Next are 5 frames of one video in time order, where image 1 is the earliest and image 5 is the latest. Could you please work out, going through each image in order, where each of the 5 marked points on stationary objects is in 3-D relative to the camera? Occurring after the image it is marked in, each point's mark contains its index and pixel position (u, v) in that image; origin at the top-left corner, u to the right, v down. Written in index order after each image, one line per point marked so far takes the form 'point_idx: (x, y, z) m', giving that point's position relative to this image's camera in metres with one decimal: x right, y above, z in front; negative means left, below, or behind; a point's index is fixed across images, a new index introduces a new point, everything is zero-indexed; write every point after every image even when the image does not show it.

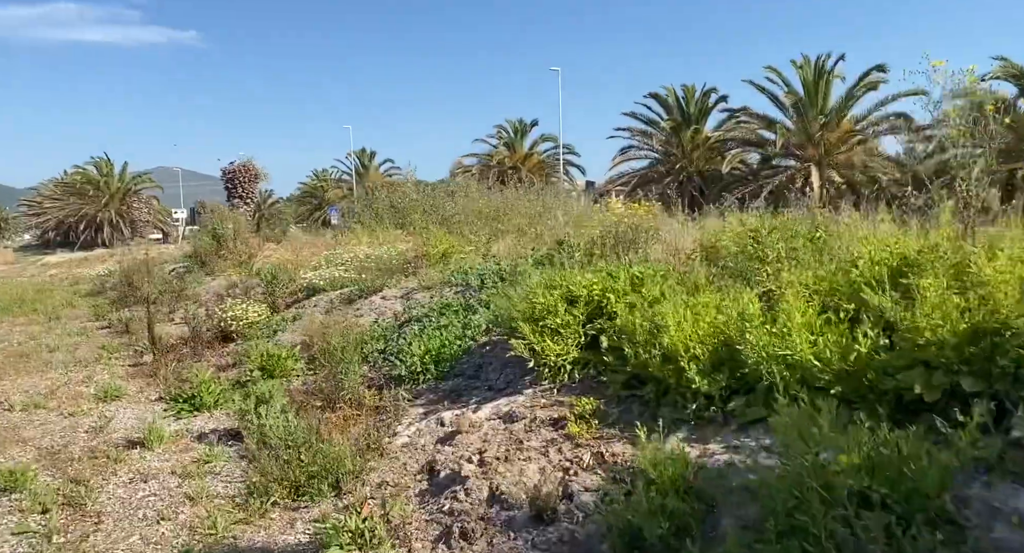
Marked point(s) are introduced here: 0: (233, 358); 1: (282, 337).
0: (-2.8, -0.9, +8.0) m
1: (-2.3, -0.7, +8.0) m
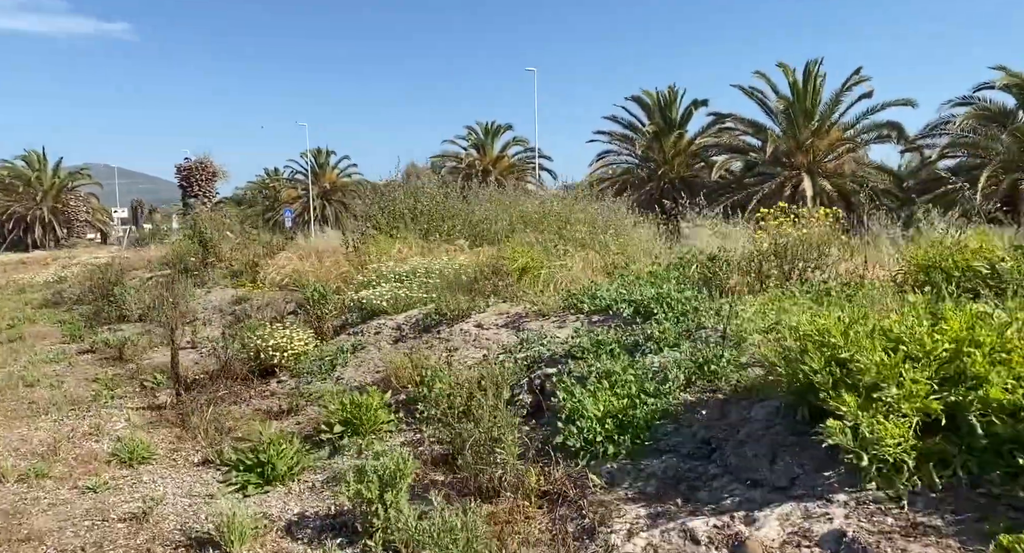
0: (-1.8, -1.1, +6.4) m
1: (-1.3, -0.9, +6.4) m
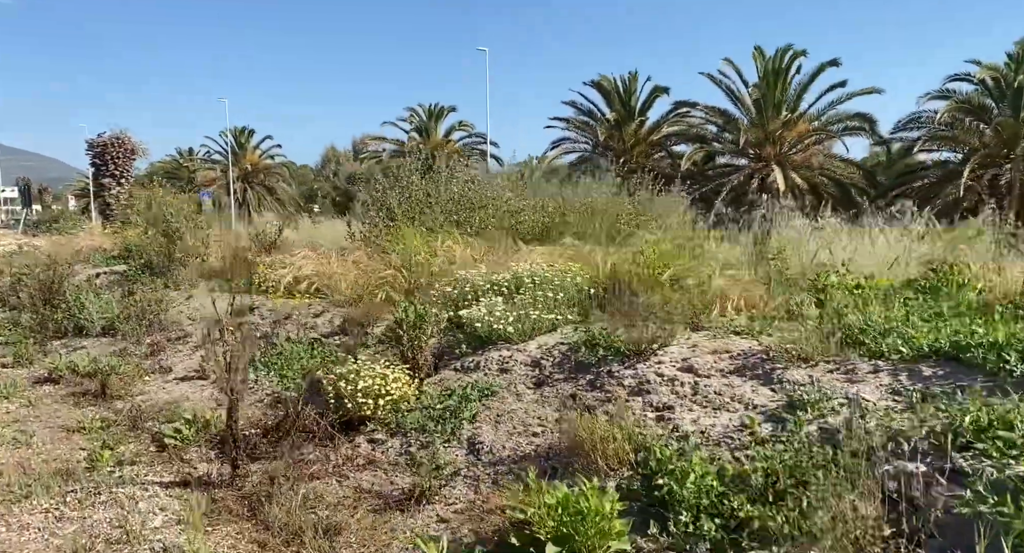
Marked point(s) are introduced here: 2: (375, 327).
0: (-0.6, -1.2, +4.4) m
1: (-0.1, -1.0, +4.5) m
2: (-1.2, -0.5, +7.1) m
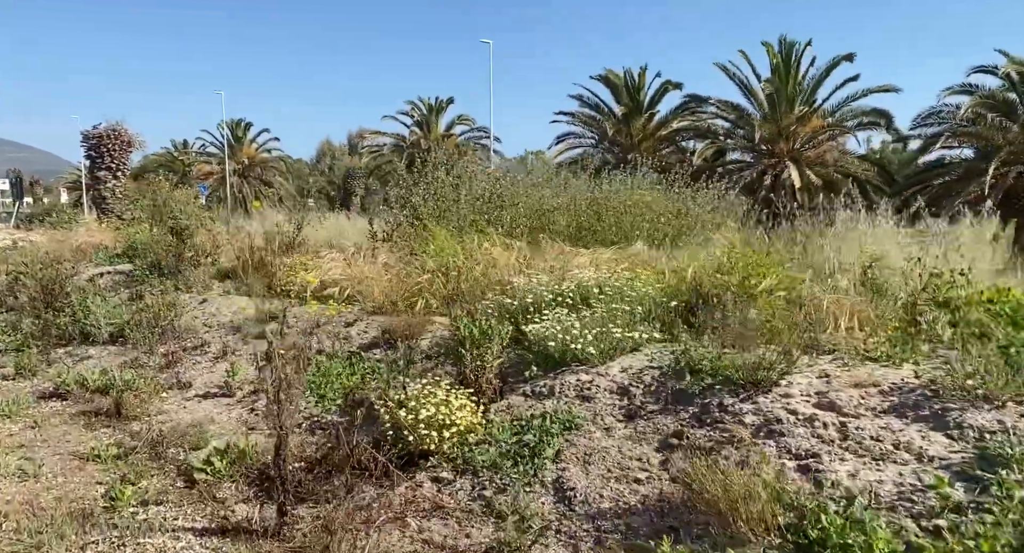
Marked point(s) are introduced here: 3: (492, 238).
0: (-0.1, -1.3, +3.7) m
1: (+0.4, -1.1, +3.8) m
2: (-0.7, -0.5, +6.4) m
3: (-0.2, +0.5, +9.5) m
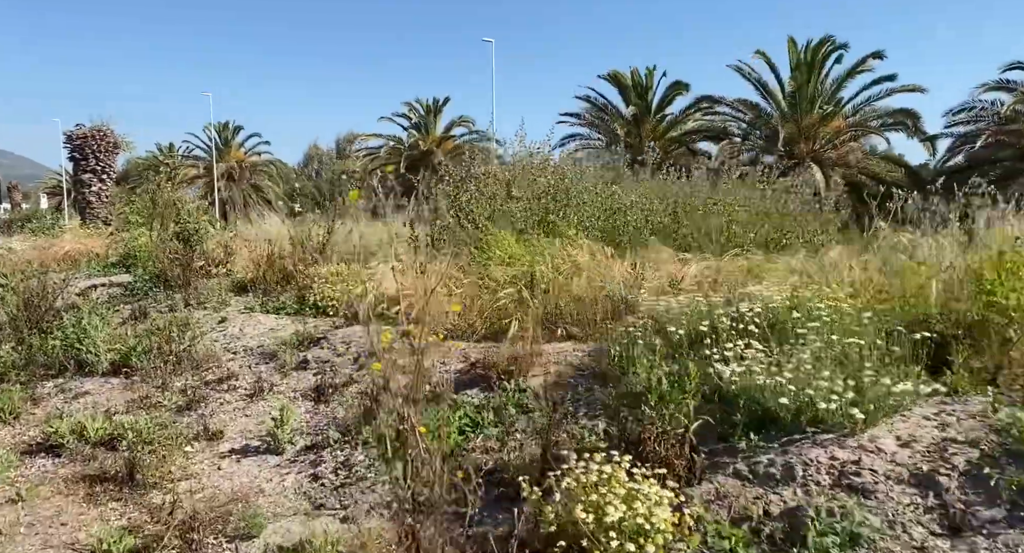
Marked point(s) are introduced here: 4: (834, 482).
0: (+0.9, -1.4, +2.2) m
1: (+1.3, -1.2, +2.3) m
2: (+0.2, -0.6, +4.8) m
3: (+0.6, +0.3, +8.0) m
4: (+1.3, -0.8, +3.1) m
